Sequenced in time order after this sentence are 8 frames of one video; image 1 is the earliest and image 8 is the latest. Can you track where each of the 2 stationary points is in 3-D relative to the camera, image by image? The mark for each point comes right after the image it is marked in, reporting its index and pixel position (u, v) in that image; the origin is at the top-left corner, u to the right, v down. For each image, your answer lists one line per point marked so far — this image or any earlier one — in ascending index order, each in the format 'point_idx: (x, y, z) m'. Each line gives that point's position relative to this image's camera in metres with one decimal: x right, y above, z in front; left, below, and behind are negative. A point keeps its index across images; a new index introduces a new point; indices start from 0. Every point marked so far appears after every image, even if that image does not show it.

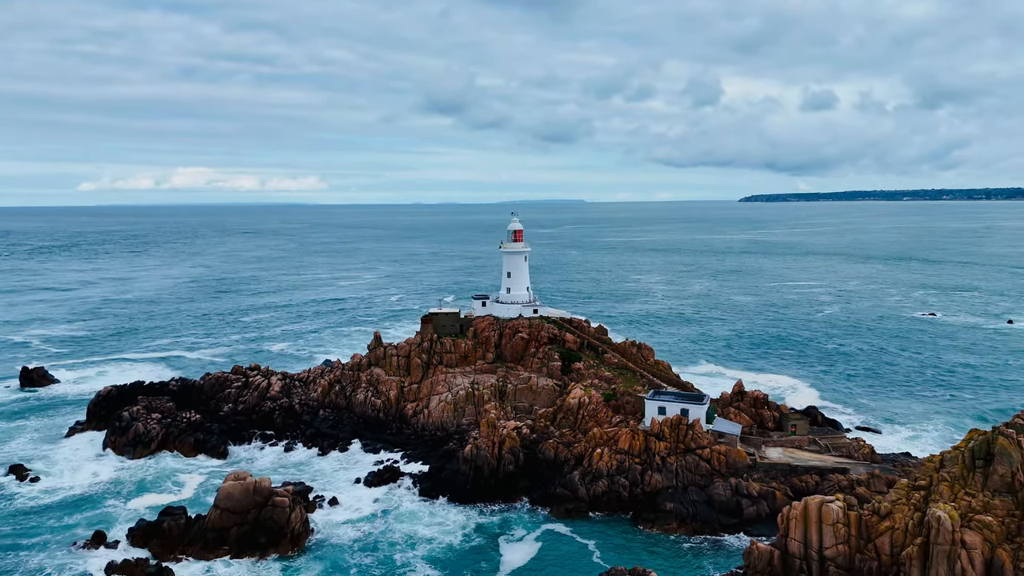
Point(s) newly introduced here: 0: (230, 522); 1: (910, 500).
0: (-7.4, -6.9, +21.1) m
1: (+8.8, -4.8, +16.5) m
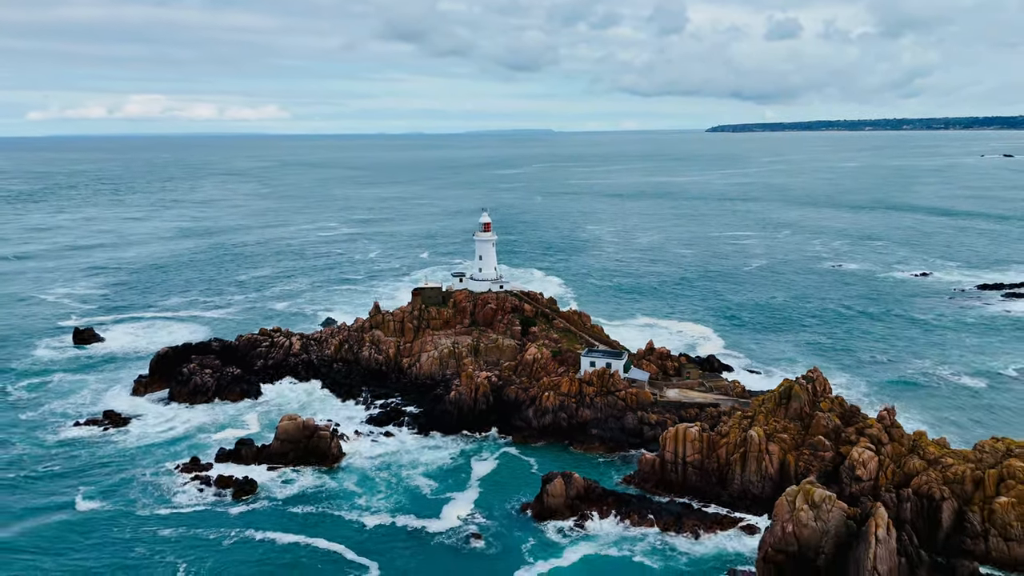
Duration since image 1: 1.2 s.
0: (-8.5, -6.6, +29.6) m
1: (+7.9, -4.8, +25.6) m
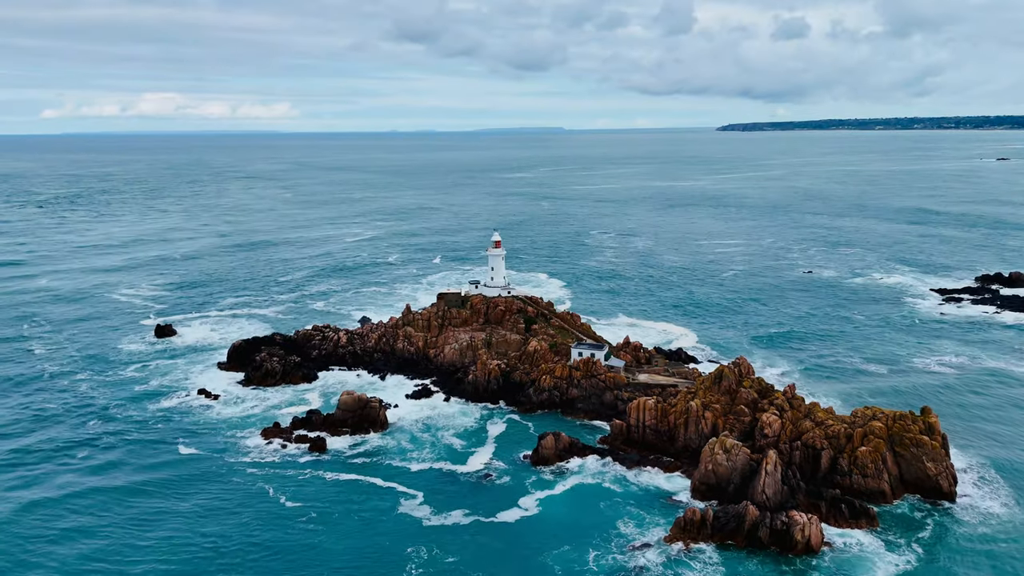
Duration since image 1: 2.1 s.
0: (-8.3, -7.0, +38.6) m
1: (+8.1, -5.2, +34.3) m
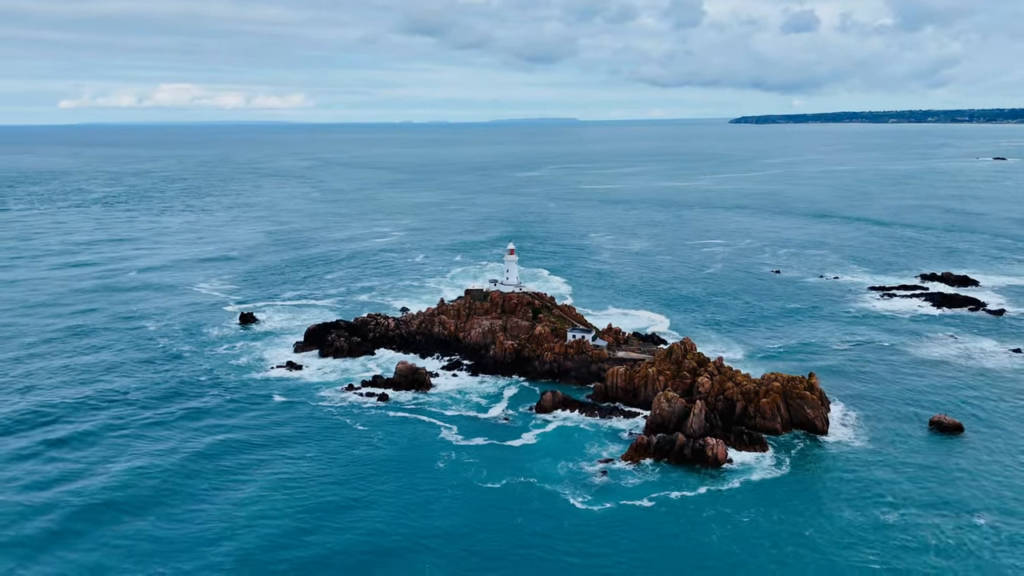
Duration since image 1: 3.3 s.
0: (-7.5, -6.8, +52.3) m
1: (+8.8, -5.2, +47.8) m
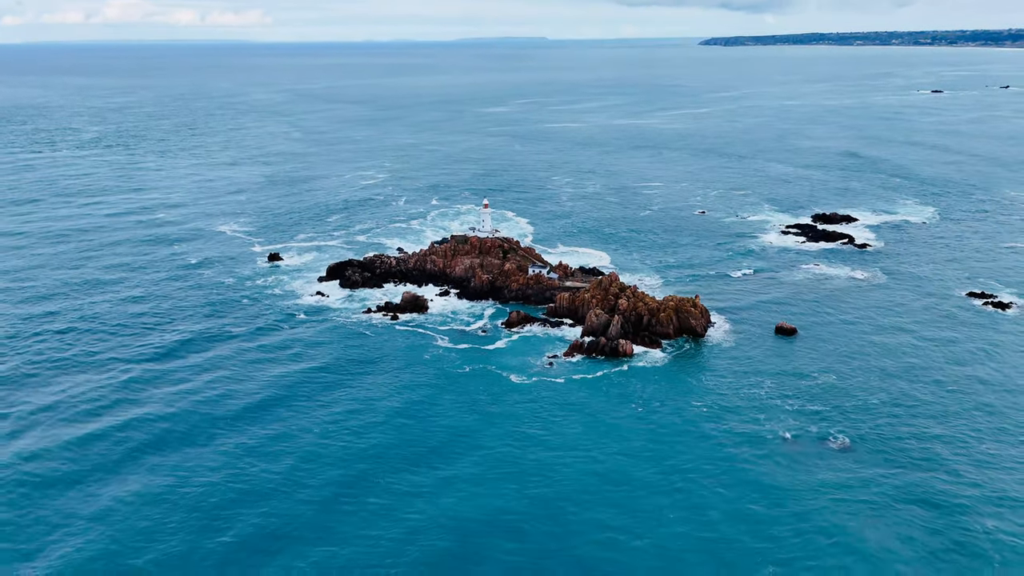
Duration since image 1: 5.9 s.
0: (-9.9, -1.9, +70.8) m
1: (+6.6, -0.5, +66.8) m
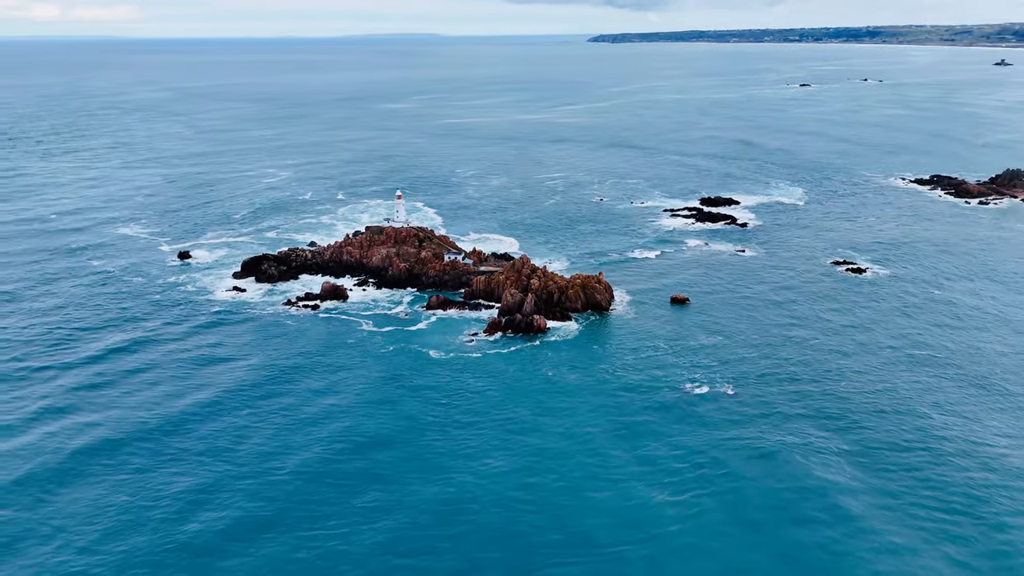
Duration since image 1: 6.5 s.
0: (-18.2, -0.9, +73.1) m
1: (-1.4, +1.2, +71.3) m
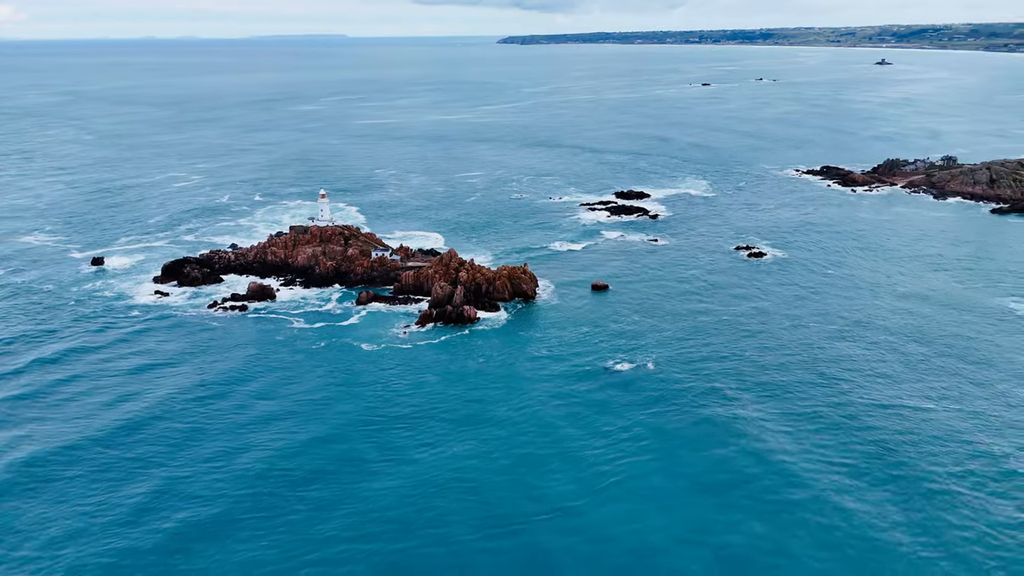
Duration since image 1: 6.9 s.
0: (-25.4, -0.9, +73.1) m
1: (-8.7, +1.8, +73.2) m
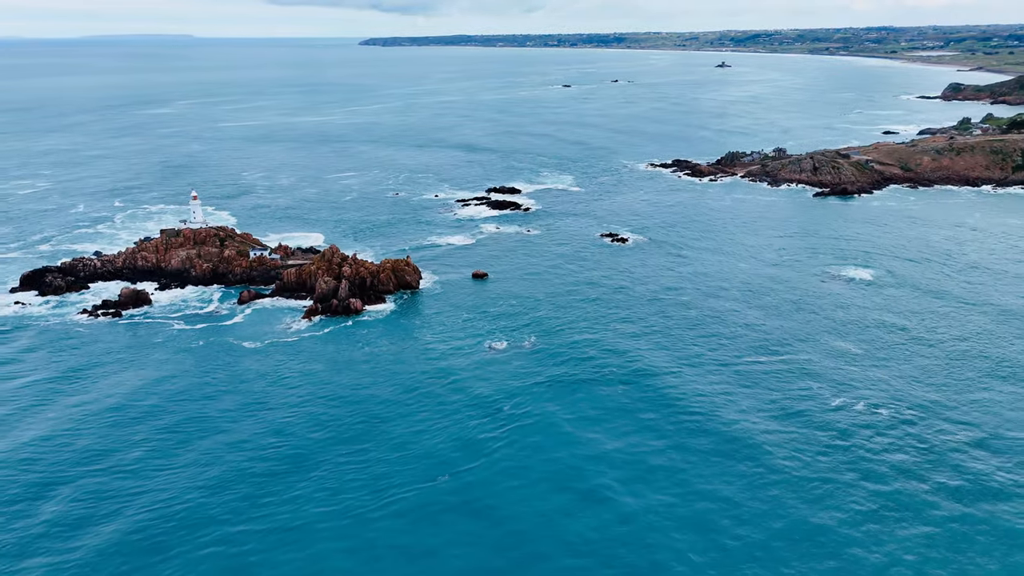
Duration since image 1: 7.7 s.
0: (-37.1, -1.5, +71.4) m
1: (-20.7, +2.1, +74.4) m
